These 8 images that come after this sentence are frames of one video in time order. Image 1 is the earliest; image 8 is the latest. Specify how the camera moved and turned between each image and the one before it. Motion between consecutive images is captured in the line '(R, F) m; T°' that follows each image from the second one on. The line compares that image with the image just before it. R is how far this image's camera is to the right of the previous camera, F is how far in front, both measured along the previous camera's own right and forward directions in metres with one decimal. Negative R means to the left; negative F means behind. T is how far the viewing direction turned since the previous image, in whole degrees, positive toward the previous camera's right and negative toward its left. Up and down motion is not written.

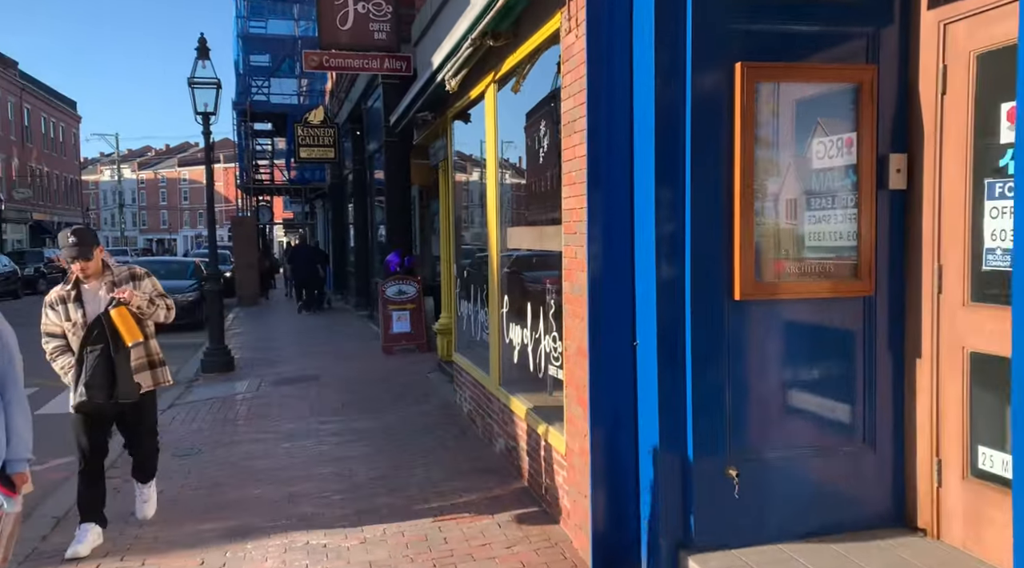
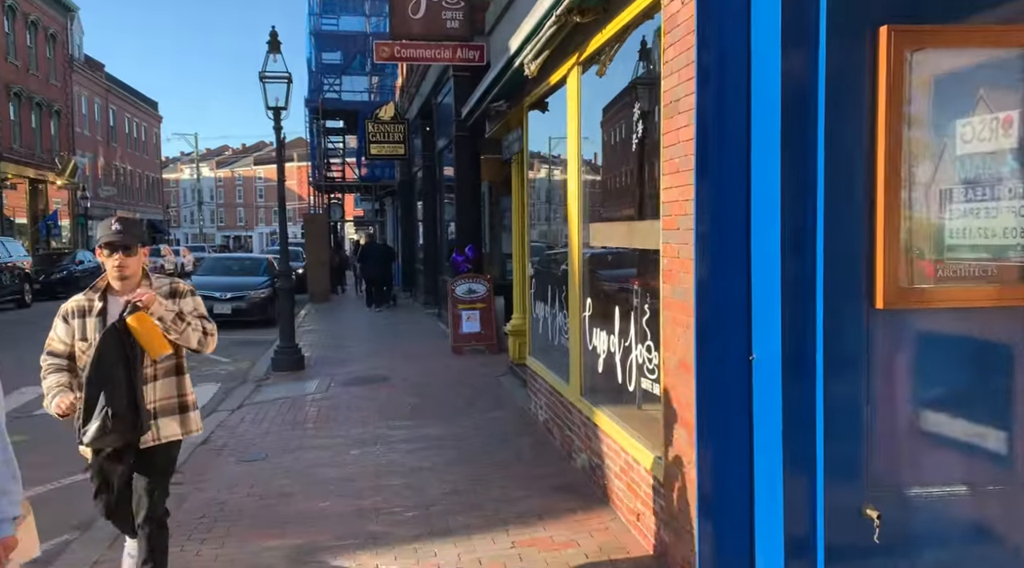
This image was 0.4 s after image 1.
(-0.1, +0.5) m; -5°
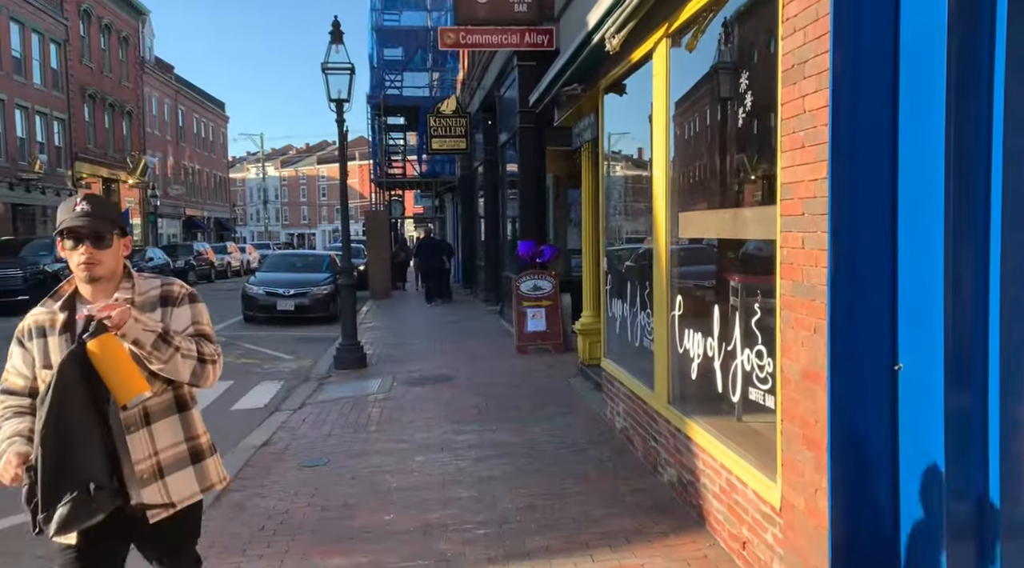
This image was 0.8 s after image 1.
(-0.1, +0.5) m; -4°
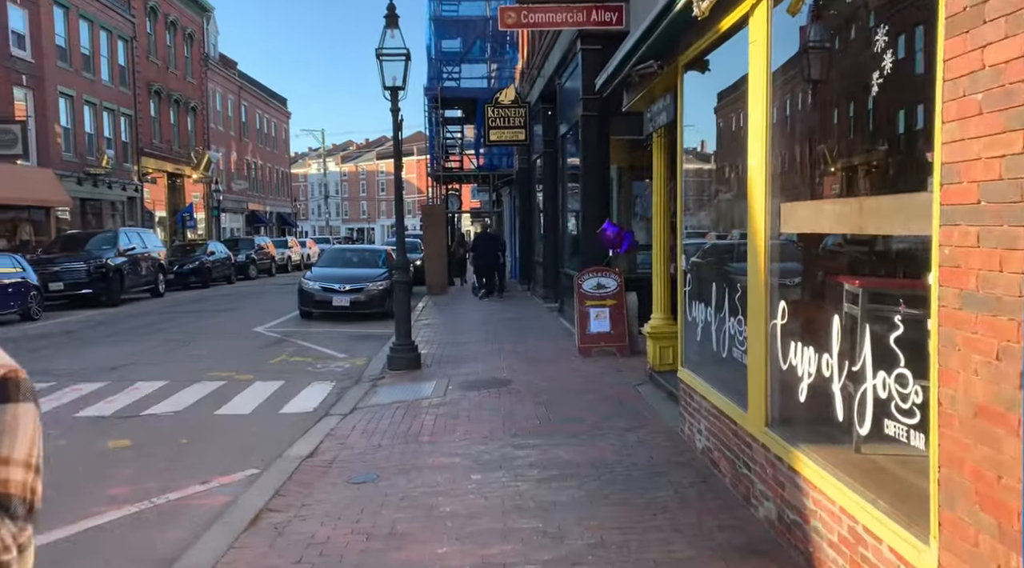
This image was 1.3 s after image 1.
(-0.1, +0.6) m; -4°
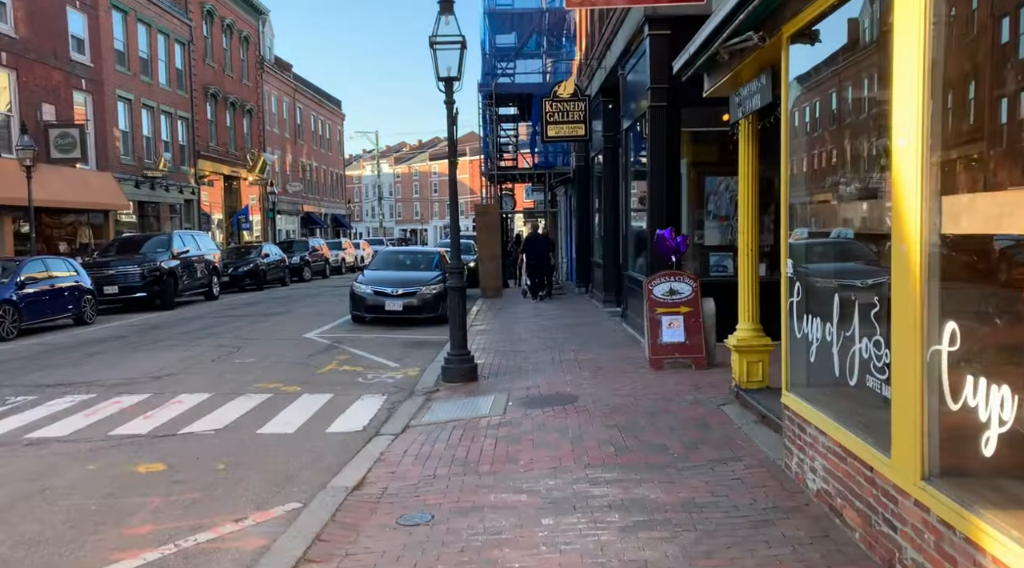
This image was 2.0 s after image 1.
(-0.1, +0.8) m; -4°
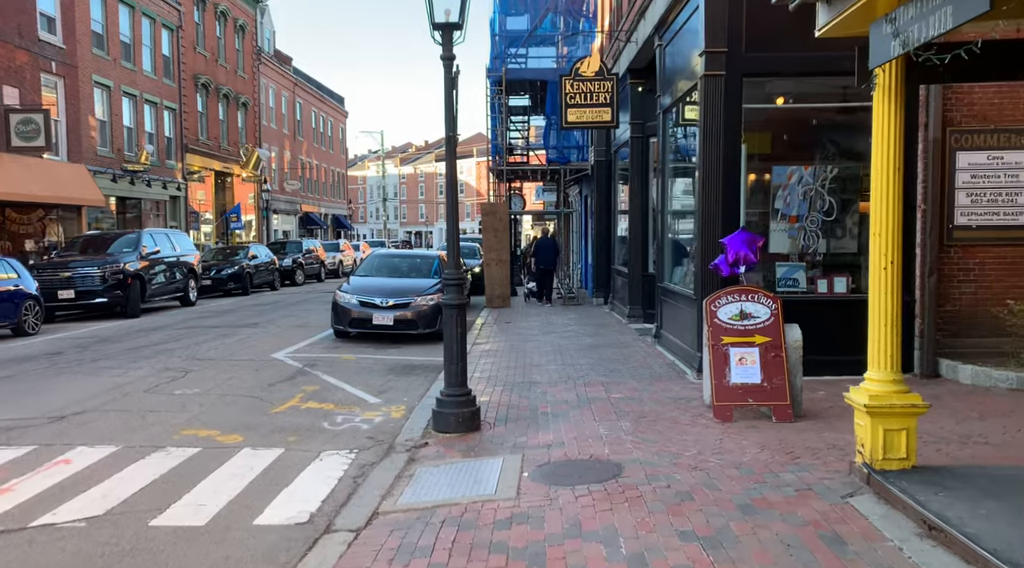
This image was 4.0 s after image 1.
(-0.1, +2.4) m; 0°
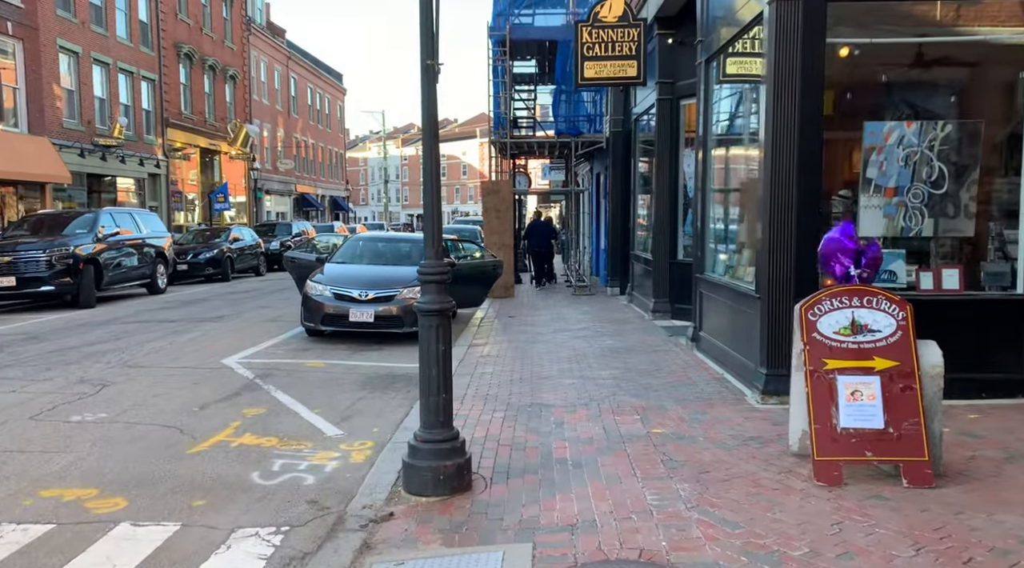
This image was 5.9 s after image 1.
(0.0, +2.2) m; 0°
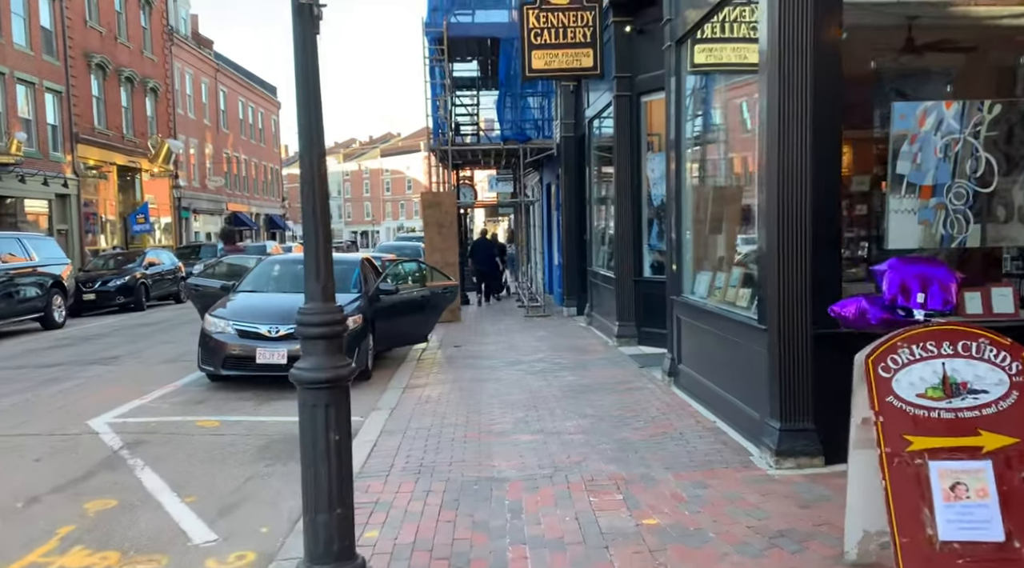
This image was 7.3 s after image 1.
(+0.1, +1.7) m; +4°
